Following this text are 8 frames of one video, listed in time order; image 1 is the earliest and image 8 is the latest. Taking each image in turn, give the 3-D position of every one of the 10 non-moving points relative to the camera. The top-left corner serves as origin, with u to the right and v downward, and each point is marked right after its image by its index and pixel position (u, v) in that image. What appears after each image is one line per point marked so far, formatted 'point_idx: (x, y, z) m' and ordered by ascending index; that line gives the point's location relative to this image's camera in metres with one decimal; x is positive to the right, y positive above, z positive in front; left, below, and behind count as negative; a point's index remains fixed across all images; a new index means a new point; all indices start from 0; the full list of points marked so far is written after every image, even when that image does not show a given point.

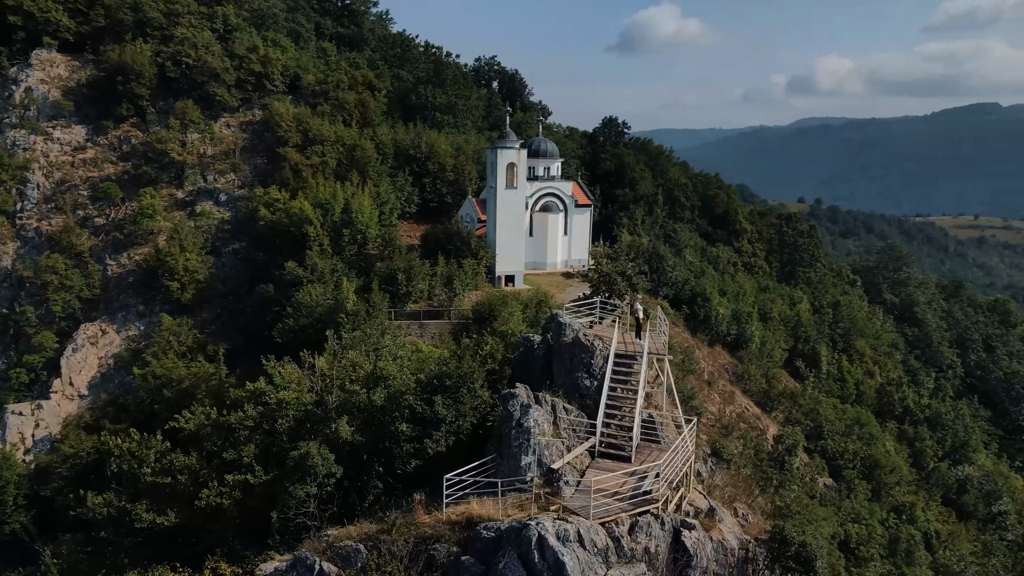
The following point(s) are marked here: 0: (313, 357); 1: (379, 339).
0: (-4.9, -1.8, +17.6) m
1: (-3.6, -1.4, +19.4) m
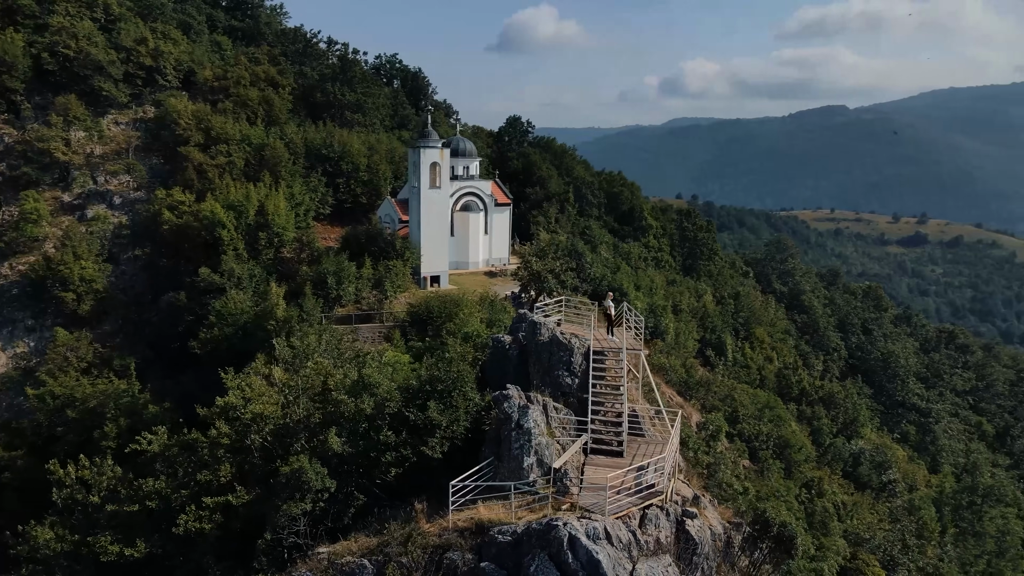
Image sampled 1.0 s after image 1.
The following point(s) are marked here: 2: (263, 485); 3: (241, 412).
0: (-5.7, -2.0, +16.7) m
1: (-4.7, -1.5, +18.7) m
2: (-4.3, -3.4, +12.5) m
3: (-4.8, -2.2, +12.9) m
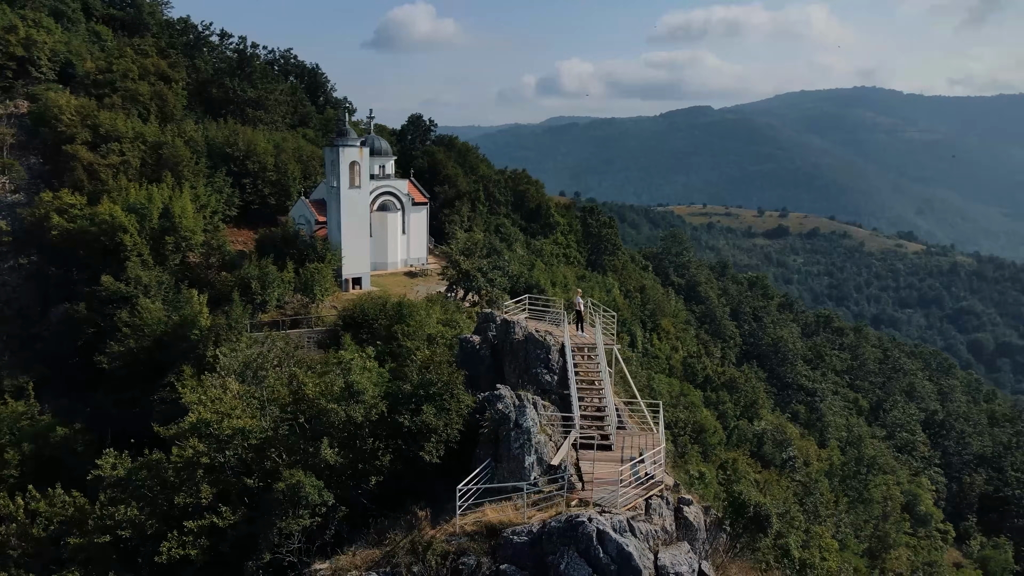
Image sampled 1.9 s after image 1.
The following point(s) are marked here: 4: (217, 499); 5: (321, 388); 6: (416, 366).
0: (-6.4, -2.1, +15.7) m
1: (-5.7, -1.6, +17.8) m
2: (-4.3, -3.5, +11.8) m
3: (-4.9, -2.4, +12.1) m
4: (-4.7, -3.4, +11.6) m
5: (-3.3, -1.8, +12.6) m
6: (-1.7, -1.5, +13.3) m
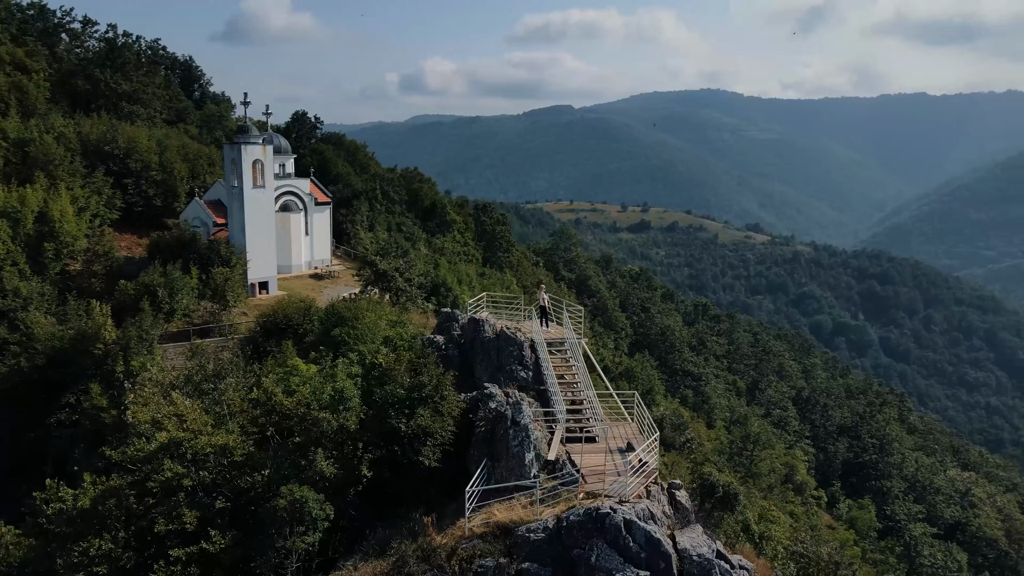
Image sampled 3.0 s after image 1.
0: (-7.0, -2.3, +14.5) m
1: (-6.7, -1.8, +16.7) m
2: (-4.2, -3.6, +11.0) m
3: (-4.9, -2.5, +11.2) m
4: (-4.6, -3.5, +10.7) m
5: (-3.4, -1.9, +12.0) m
6: (-2.0, -1.5, +12.9) m
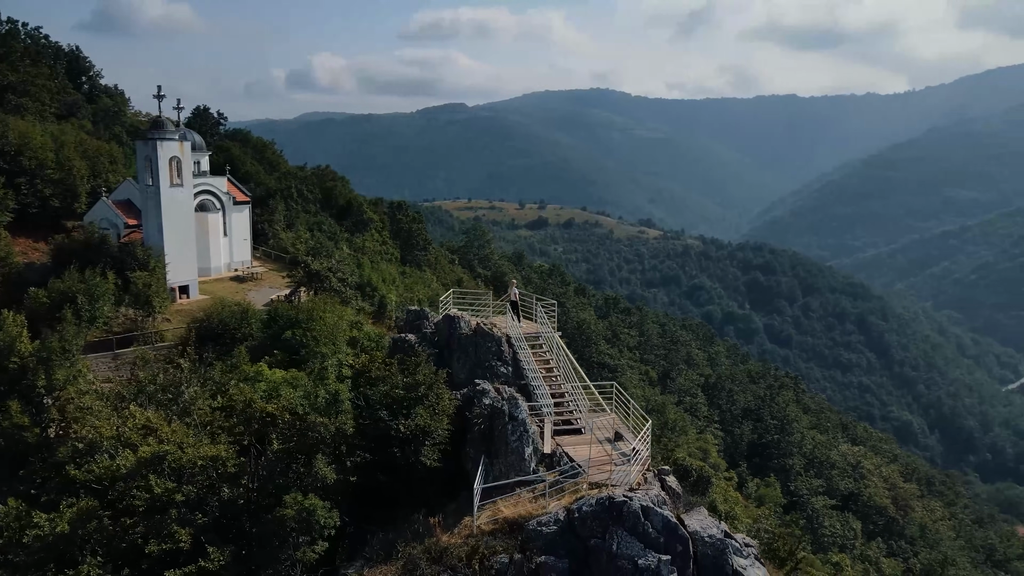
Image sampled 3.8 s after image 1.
0: (-7.3, -2.4, +13.5) m
1: (-7.3, -1.9, +15.7) m
2: (-4.1, -3.6, +10.4) m
3: (-4.8, -2.5, +10.5) m
4: (-4.4, -3.6, +10.1) m
5: (-3.4, -1.9, +11.5) m
6: (-2.2, -1.5, +12.6) m
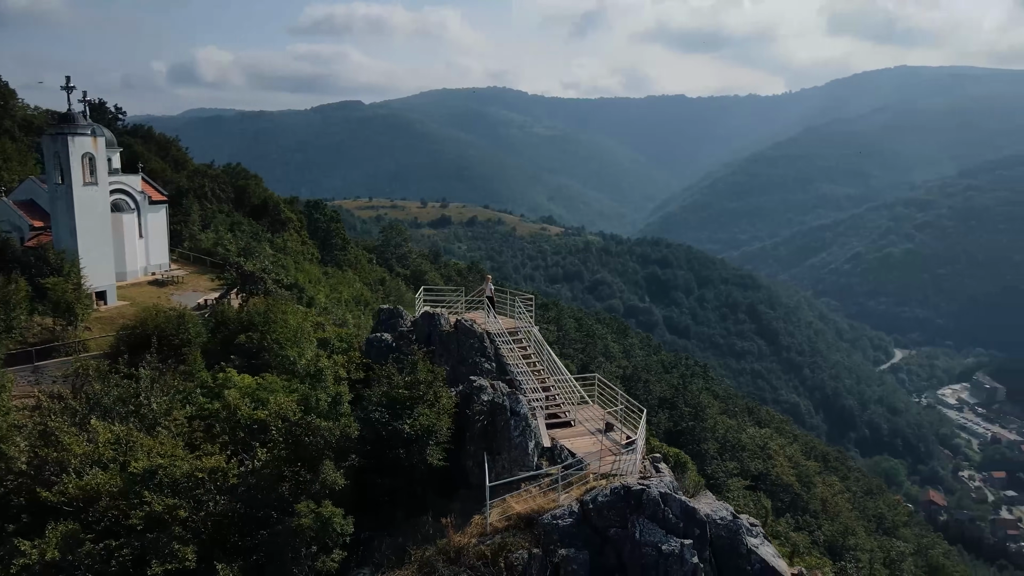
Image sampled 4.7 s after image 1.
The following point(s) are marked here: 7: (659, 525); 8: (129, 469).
0: (-7.5, -2.5, +12.5) m
1: (-7.8, -2.0, +14.7) m
2: (-3.8, -3.7, +9.8) m
3: (-4.6, -2.6, +9.8) m
4: (-4.1, -3.6, +9.5) m
5: (-3.3, -1.9, +11.0) m
6: (-2.3, -1.4, +12.2) m
7: (+2.0, -3.3, +9.9) m
8: (-5.4, -2.6, +10.4) m
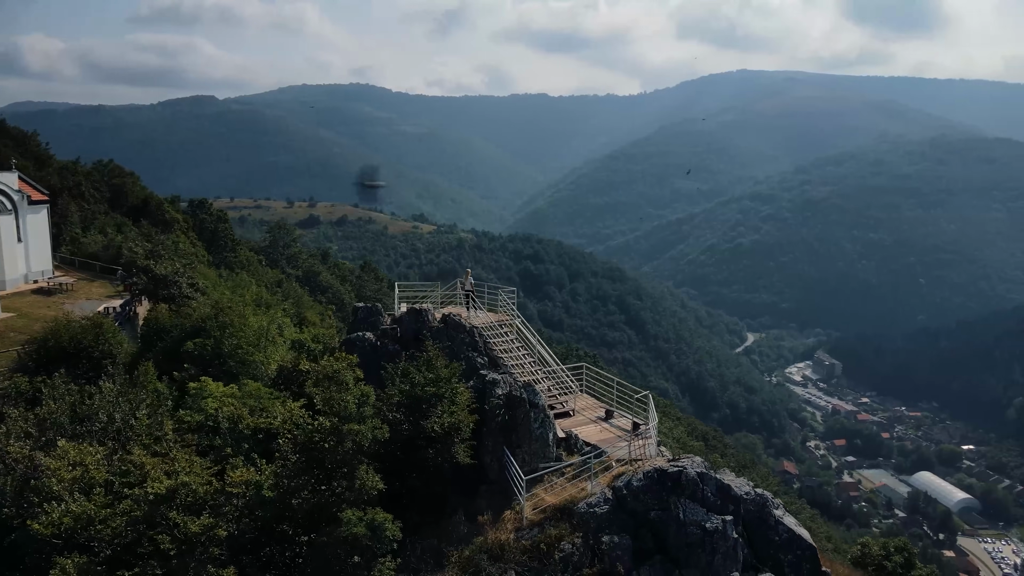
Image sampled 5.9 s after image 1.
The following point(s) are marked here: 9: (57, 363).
0: (-7.2, -2.6, +11.1) m
1: (-7.8, -2.1, +13.2) m
2: (-3.1, -3.6, +9.1) m
3: (-3.9, -2.6, +9.0) m
4: (-3.3, -3.6, +8.7) m
5: (-2.9, -1.8, +10.3) m
6: (-2.0, -1.4, +11.7) m
7: (+2.6, -3.1, +10.2) m
8: (-4.8, -2.7, +9.4) m
9: (-11.9, -2.0, +19.1) m
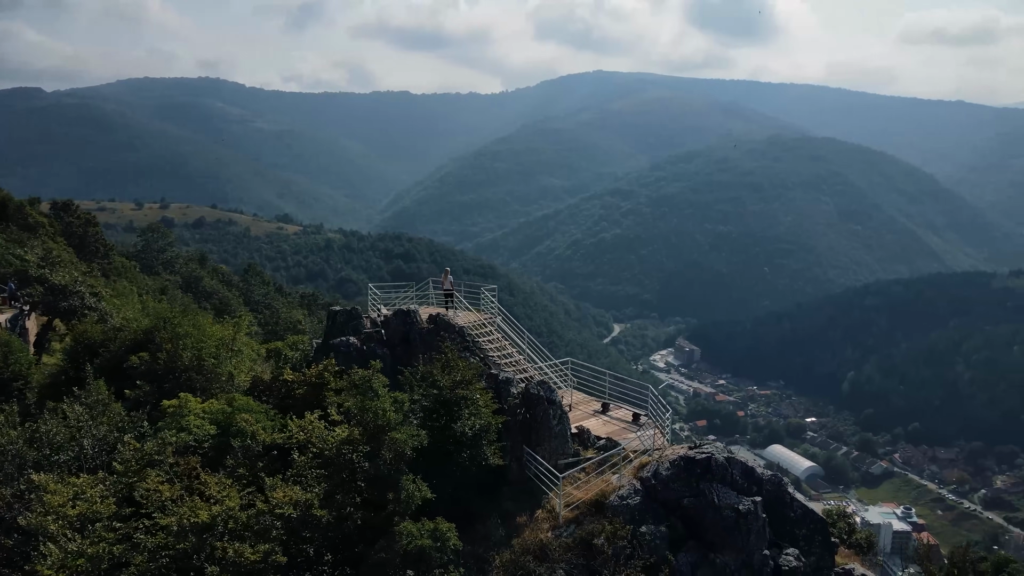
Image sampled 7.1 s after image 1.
0: (-6.7, -2.7, +9.8) m
1: (-7.7, -2.3, +11.7) m
2: (-2.3, -3.7, +8.5) m
3: (-3.1, -2.6, +8.2) m
4: (-2.4, -3.6, +8.1) m
5: (-2.3, -1.9, +9.7) m
6: (-1.8, -1.4, +11.2) m
7: (+3.1, -2.9, +10.5) m
8: (-4.1, -2.8, +8.5) m
9: (-12.7, -2.3, +16.8) m
